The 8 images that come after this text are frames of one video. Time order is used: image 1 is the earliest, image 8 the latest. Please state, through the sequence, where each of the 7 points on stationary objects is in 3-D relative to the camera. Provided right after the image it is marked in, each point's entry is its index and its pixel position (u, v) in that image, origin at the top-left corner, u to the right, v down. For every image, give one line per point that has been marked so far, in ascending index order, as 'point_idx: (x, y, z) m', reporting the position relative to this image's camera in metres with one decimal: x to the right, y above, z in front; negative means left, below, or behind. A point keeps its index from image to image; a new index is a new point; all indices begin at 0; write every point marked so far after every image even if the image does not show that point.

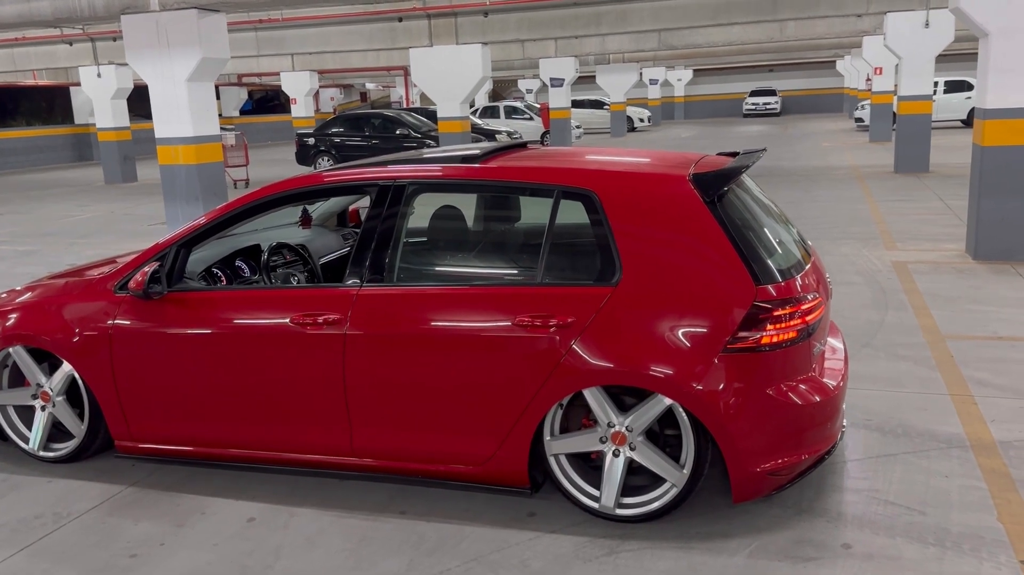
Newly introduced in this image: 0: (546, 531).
0: (+0.1, -0.9, +3.1) m
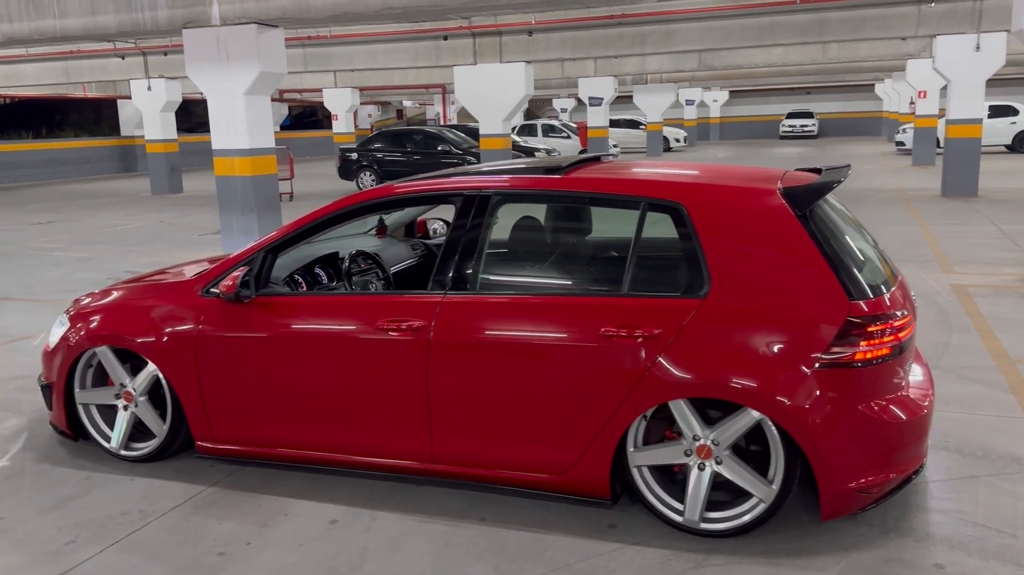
0: (+0.4, -0.9, +3.1) m
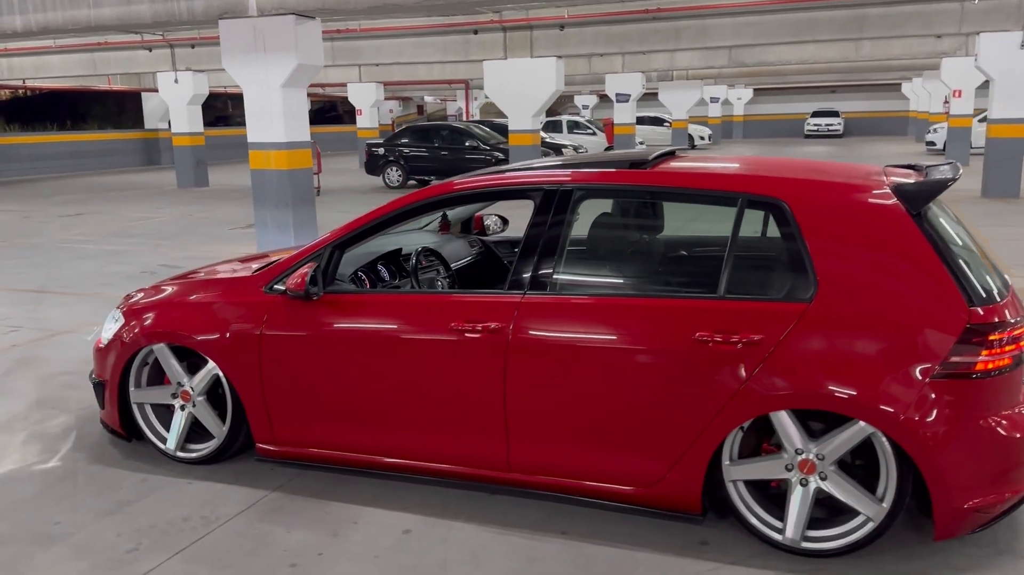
0: (+0.7, -0.9, +2.9) m
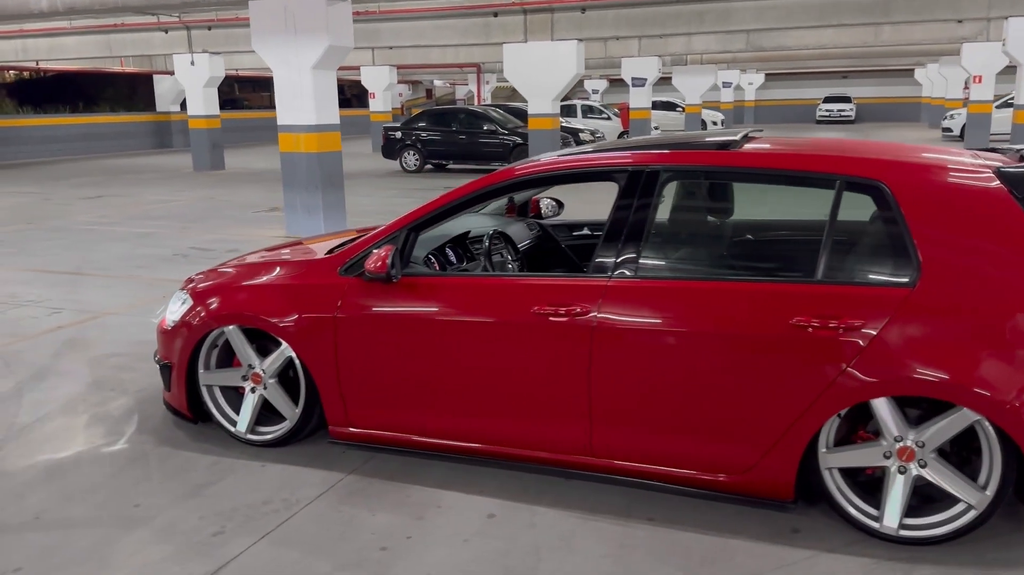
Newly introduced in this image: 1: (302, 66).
0: (+1.0, -0.9, +2.9) m
1: (-2.4, +2.5, +9.4) m
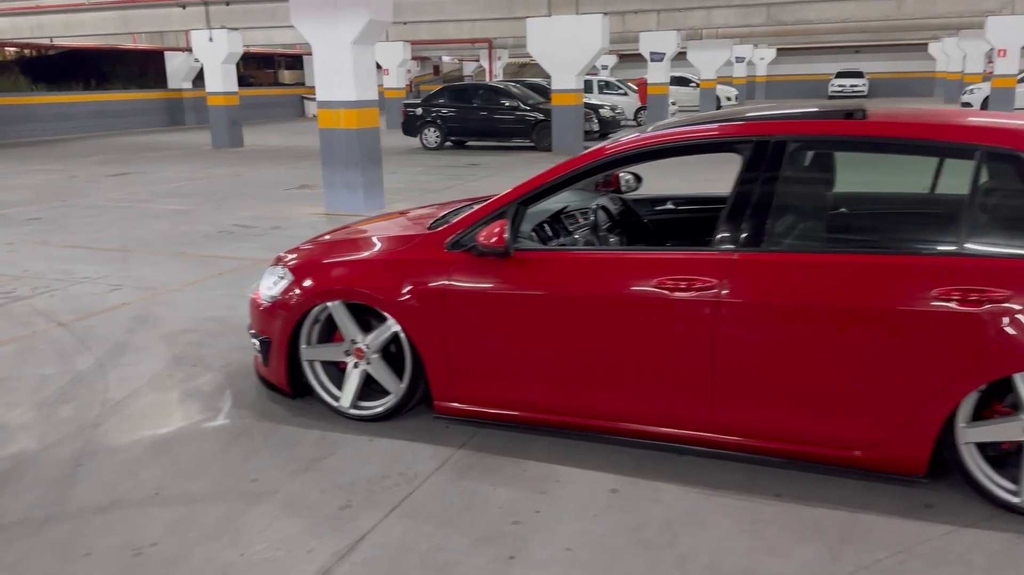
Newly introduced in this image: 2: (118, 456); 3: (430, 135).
0: (+1.5, -0.8, +2.8) m
1: (-1.9, +2.7, +9.3) m
2: (-1.6, -0.7, +3.5) m
3: (-1.9, +3.6, +19.7) m
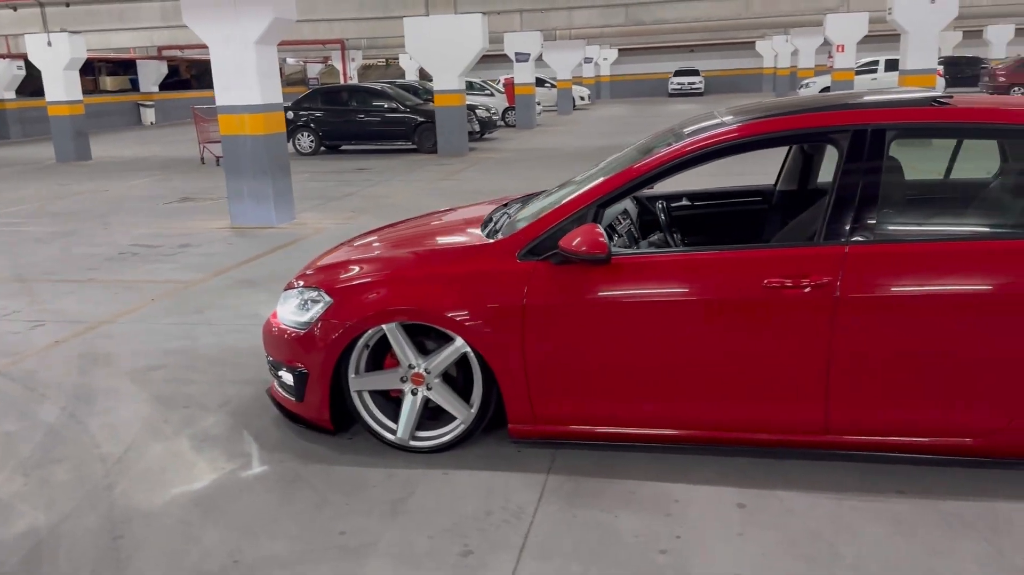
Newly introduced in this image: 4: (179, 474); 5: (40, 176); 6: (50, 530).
0: (+1.9, -0.7, +2.9) m
1: (-2.8, +2.5, +8.7) m
2: (-1.2, -0.8, +3.0) m
3: (-4.7, +3.3, +18.9) m
4: (-1.3, -0.7, +3.3) m
5: (-9.1, +2.2, +16.4) m
6: (-1.6, -0.8, +2.9) m
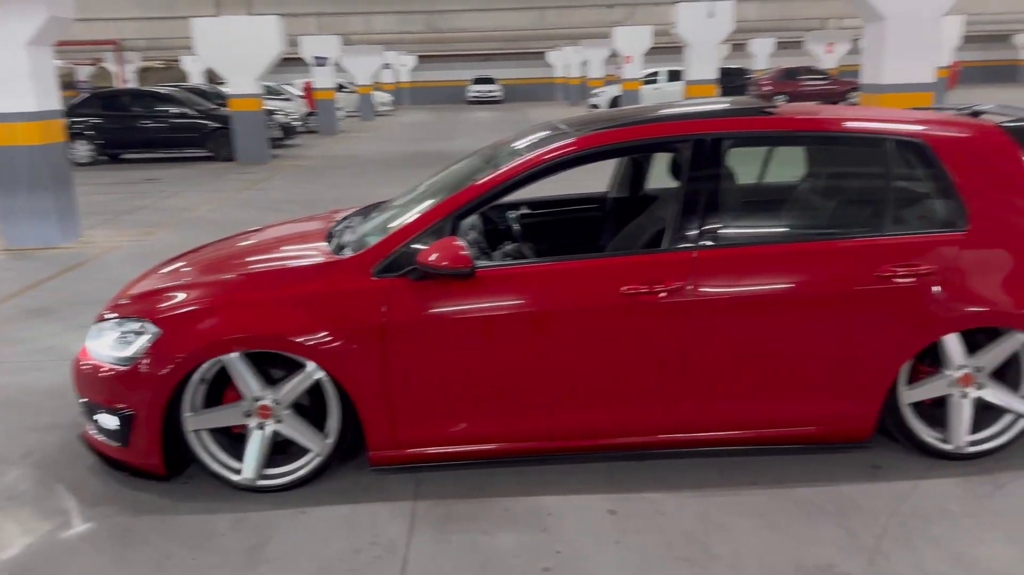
0: (+1.5, -0.7, +3.2) m
1: (-4.6, +2.3, +7.7) m
2: (-1.6, -0.9, +2.5) m
3: (-8.8, +2.8, +17.2) m
4: (-1.8, -0.9, +2.8) m
5: (-12.5, +1.5, +13.8) m
6: (-2.0, -1.0, +2.4) m
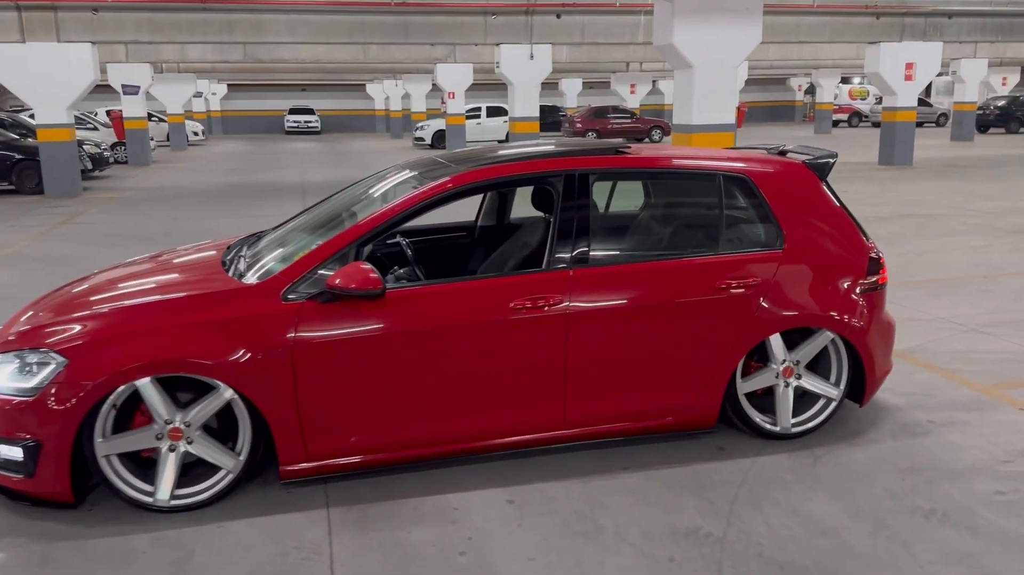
0: (+1.1, -0.7, +3.8) m
1: (-5.9, +1.9, +7.1) m
2: (-1.8, -1.0, +2.5) m
3: (-12.1, +2.0, +15.5) m
4: (-2.1, -1.0, +2.8) m
5: (-14.9, +0.7, +11.3) m
6: (-2.1, -1.1, +2.3) m
